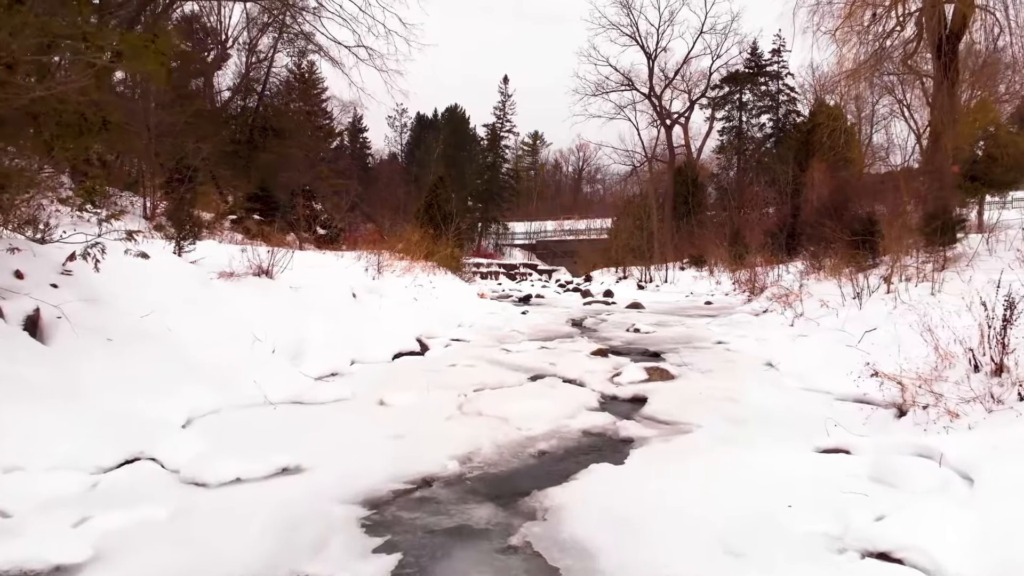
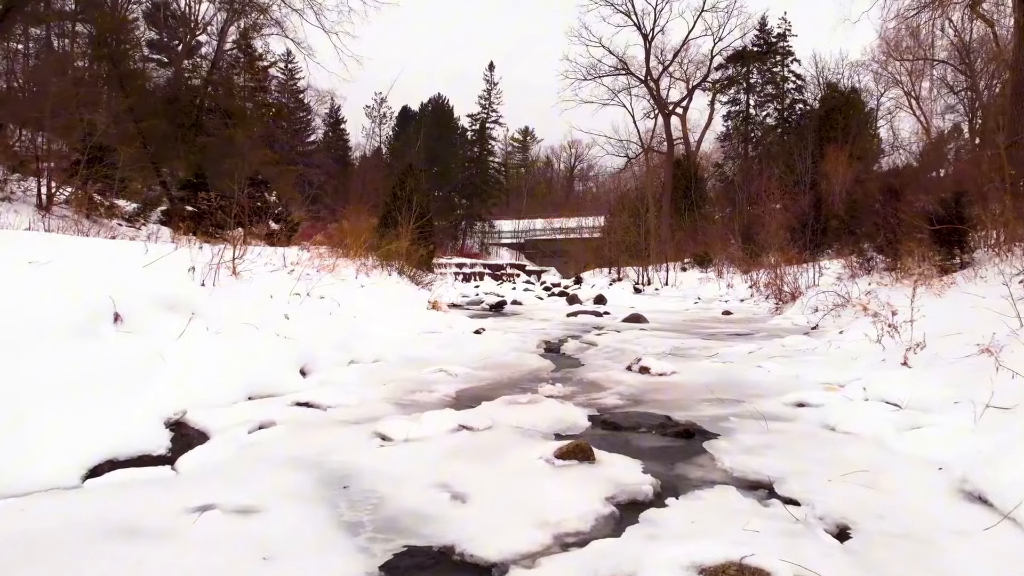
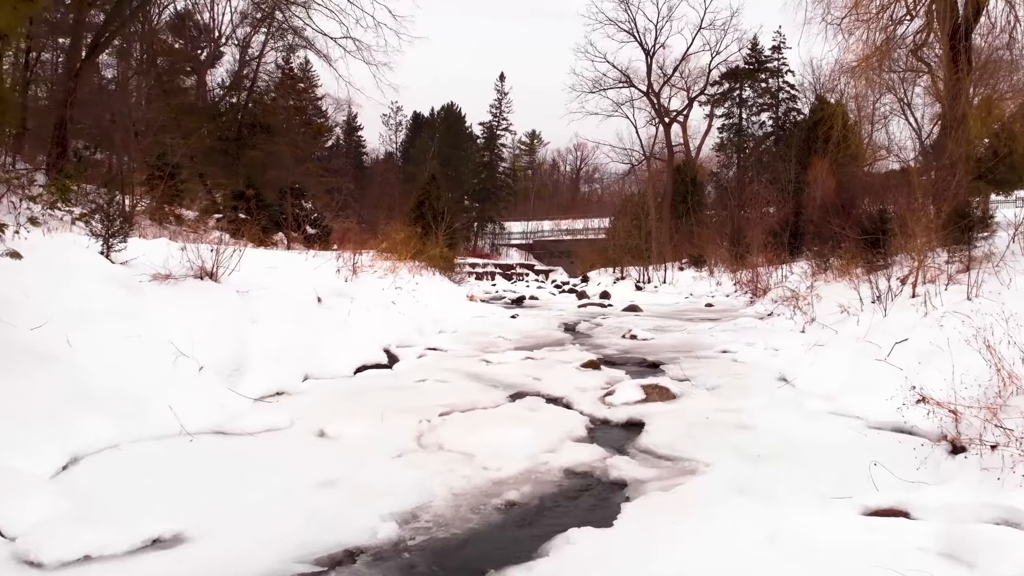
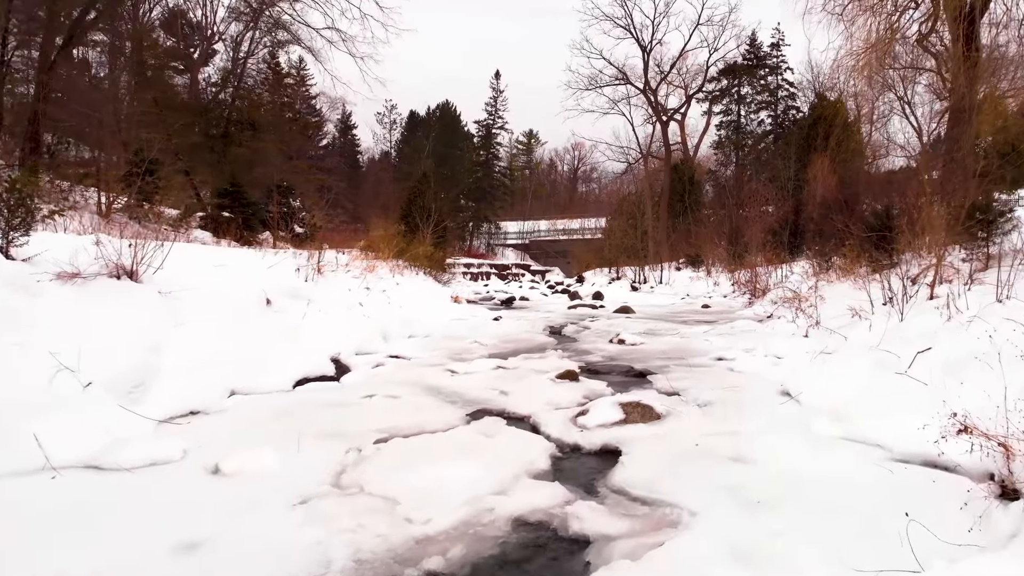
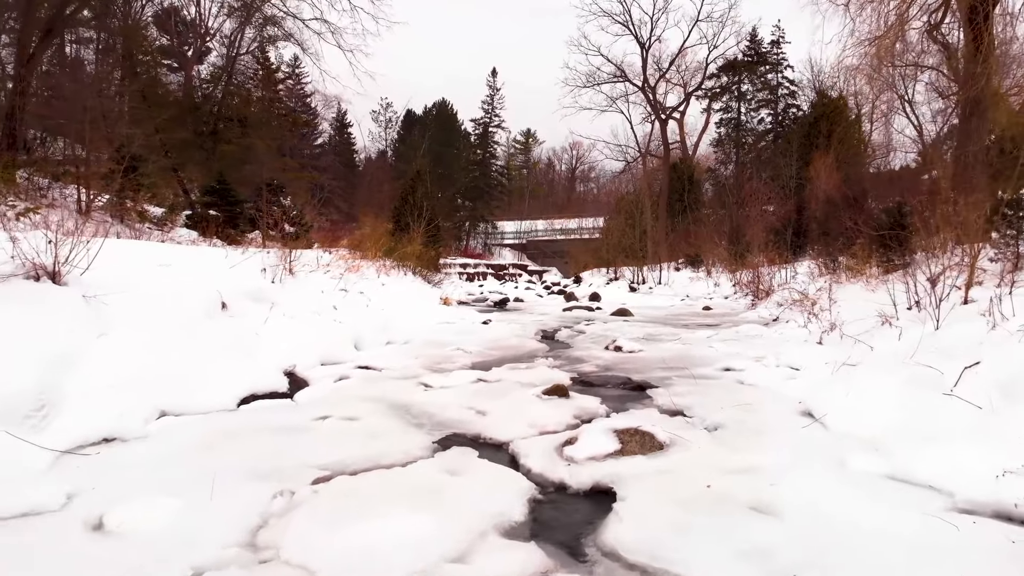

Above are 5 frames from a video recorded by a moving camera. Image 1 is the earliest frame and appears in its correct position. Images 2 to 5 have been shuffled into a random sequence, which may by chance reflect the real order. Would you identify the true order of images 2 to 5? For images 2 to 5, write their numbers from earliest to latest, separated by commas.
3, 4, 5, 2
